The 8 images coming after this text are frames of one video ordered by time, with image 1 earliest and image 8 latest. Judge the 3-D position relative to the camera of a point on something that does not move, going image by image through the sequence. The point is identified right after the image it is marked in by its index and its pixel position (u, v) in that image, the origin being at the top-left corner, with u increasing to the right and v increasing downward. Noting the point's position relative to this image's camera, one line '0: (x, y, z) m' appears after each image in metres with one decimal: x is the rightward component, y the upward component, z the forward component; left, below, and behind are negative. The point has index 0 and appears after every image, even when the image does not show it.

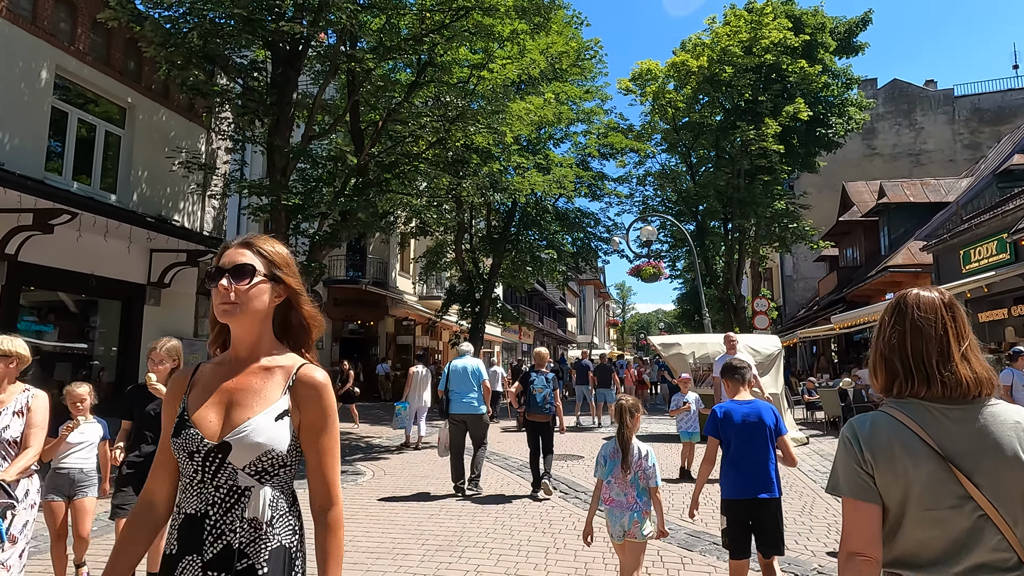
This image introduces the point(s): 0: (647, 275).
0: (+3.2, +0.4, +15.1) m
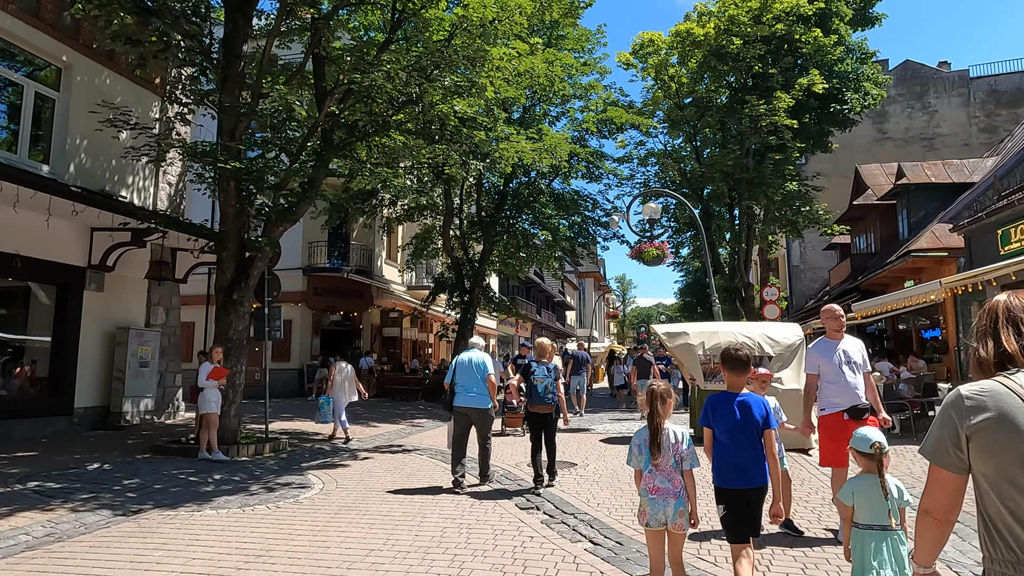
0: (+2.9, +0.7, +13.7) m
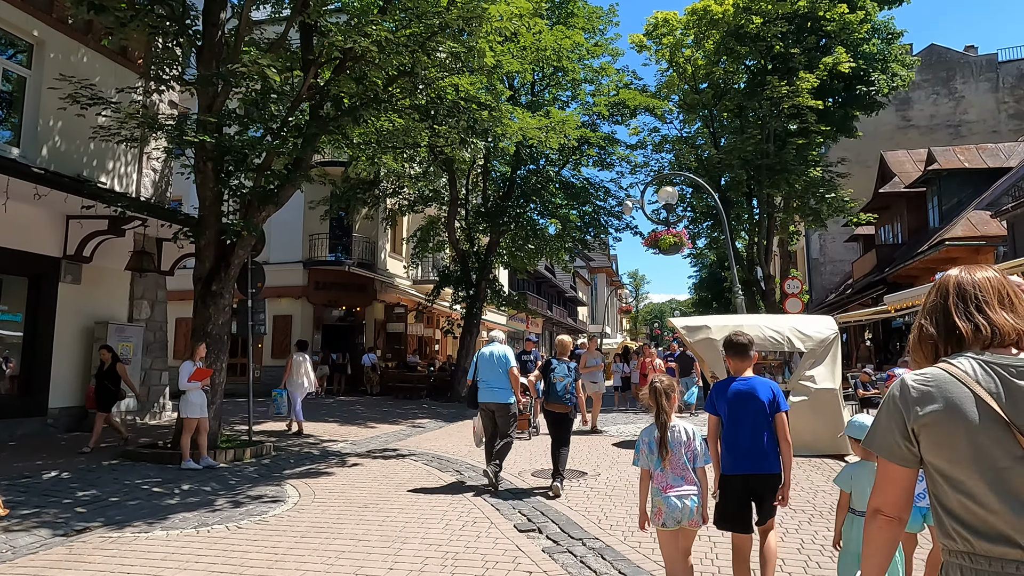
0: (+3.0, +0.9, +12.7) m
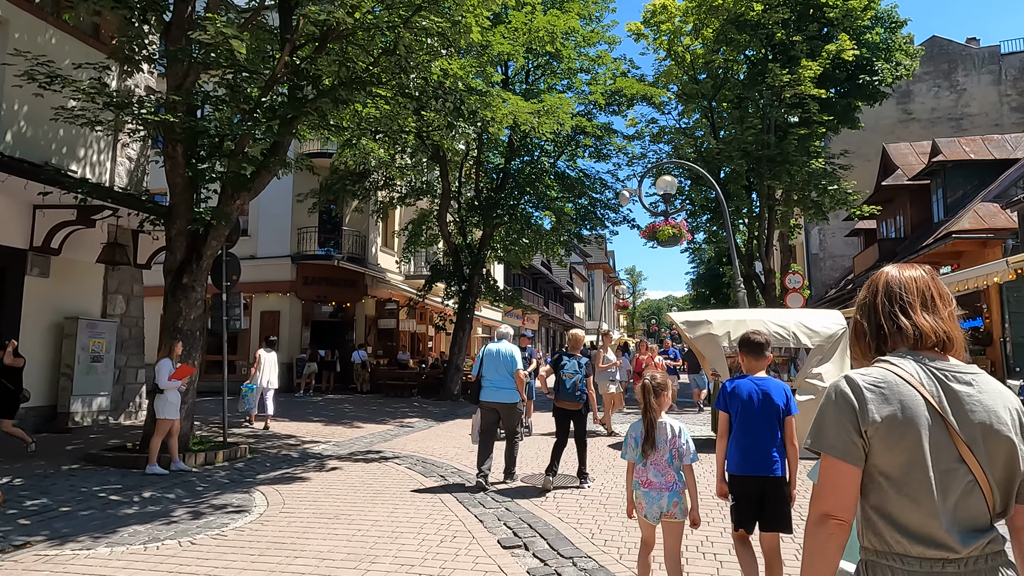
0: (+2.9, +1.0, +12.2) m
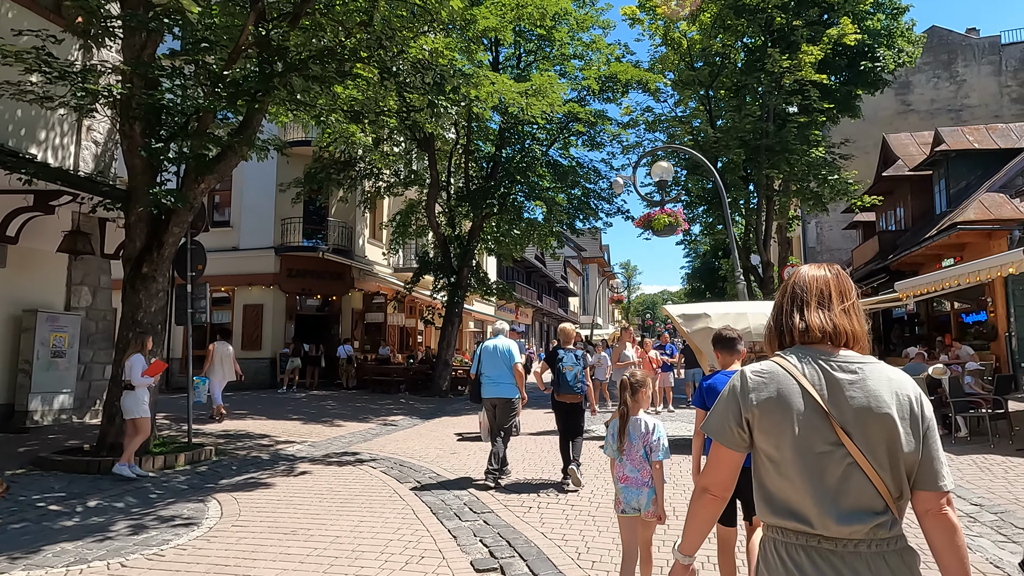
0: (+2.7, +1.1, +11.7) m
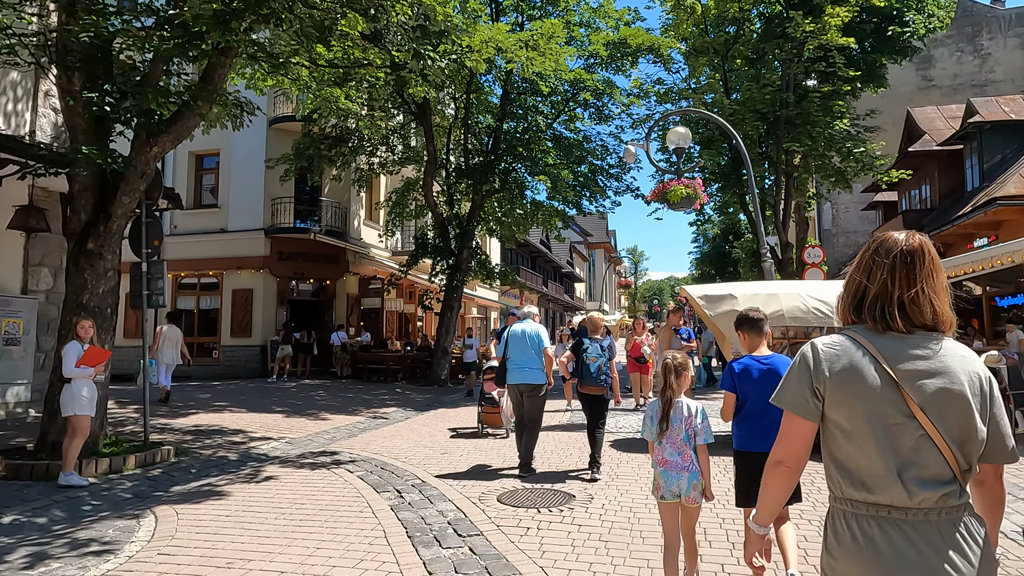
0: (+2.7, +1.5, +10.6) m
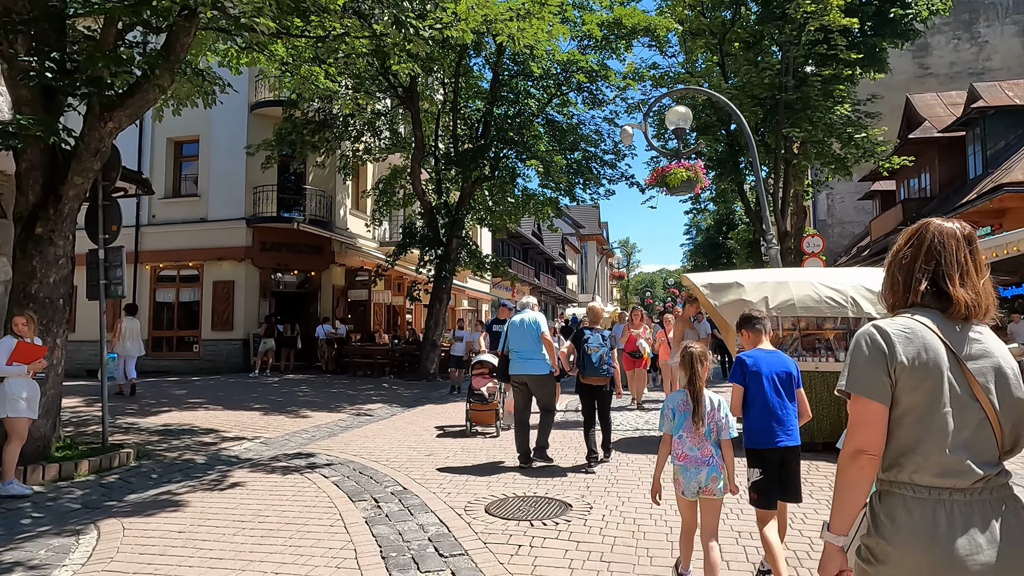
0: (+2.5, +1.6, +10.0) m
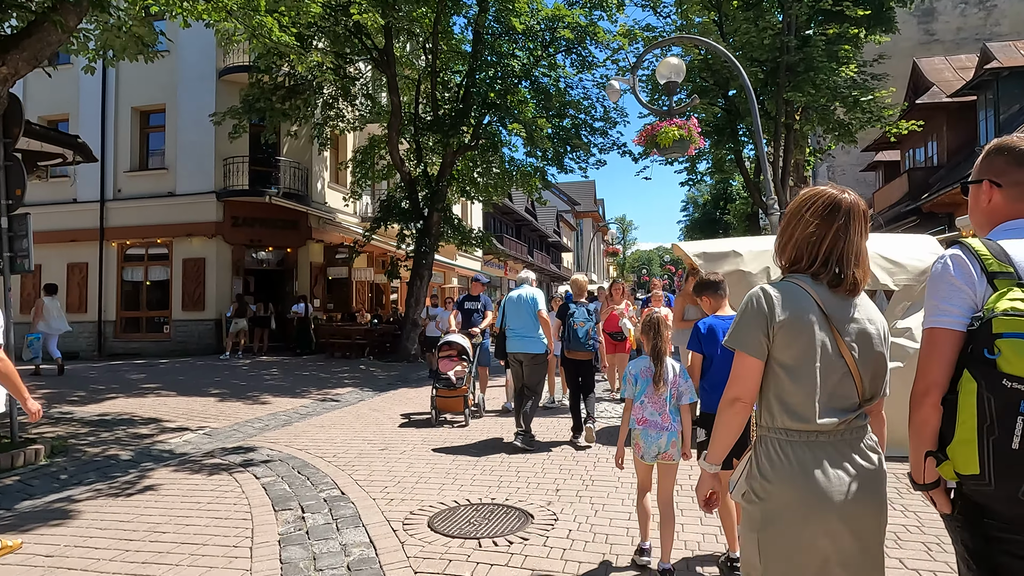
0: (+2.2, +2.0, +9.1) m
